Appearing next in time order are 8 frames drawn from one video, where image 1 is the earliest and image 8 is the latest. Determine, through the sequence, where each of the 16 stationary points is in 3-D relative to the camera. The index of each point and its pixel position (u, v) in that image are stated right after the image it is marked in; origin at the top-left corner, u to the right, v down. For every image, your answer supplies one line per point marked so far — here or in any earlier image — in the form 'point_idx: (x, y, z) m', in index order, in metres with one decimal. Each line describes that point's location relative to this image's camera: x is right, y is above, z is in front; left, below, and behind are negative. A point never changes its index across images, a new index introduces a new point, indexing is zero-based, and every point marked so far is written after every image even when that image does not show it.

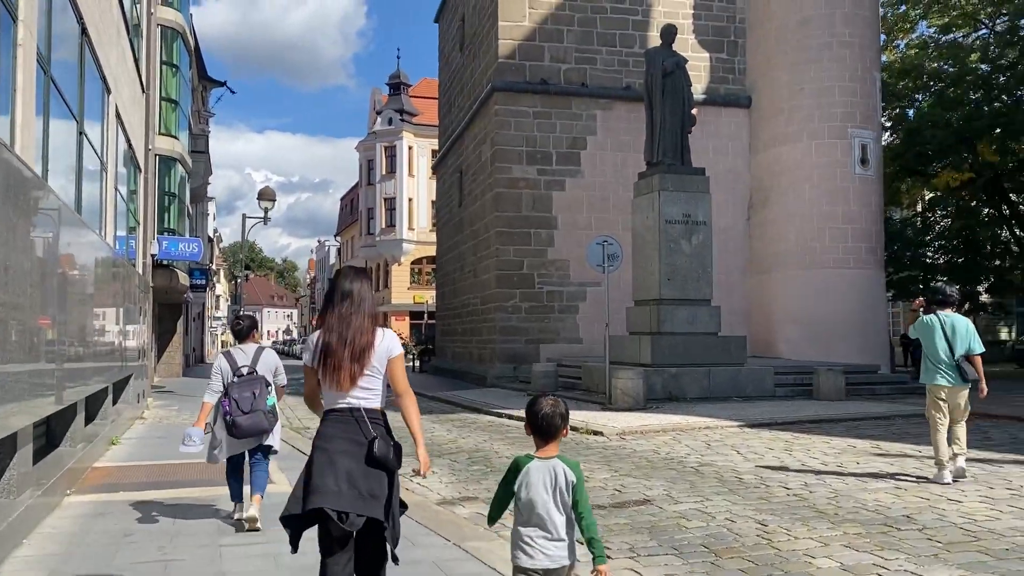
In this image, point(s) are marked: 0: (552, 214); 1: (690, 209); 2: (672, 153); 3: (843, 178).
0: (+0.9, +1.6, +20.0) m
1: (+2.9, +1.3, +15.0) m
2: (+2.7, +2.3, +15.3) m
3: (+7.1, +2.3, +19.4) m
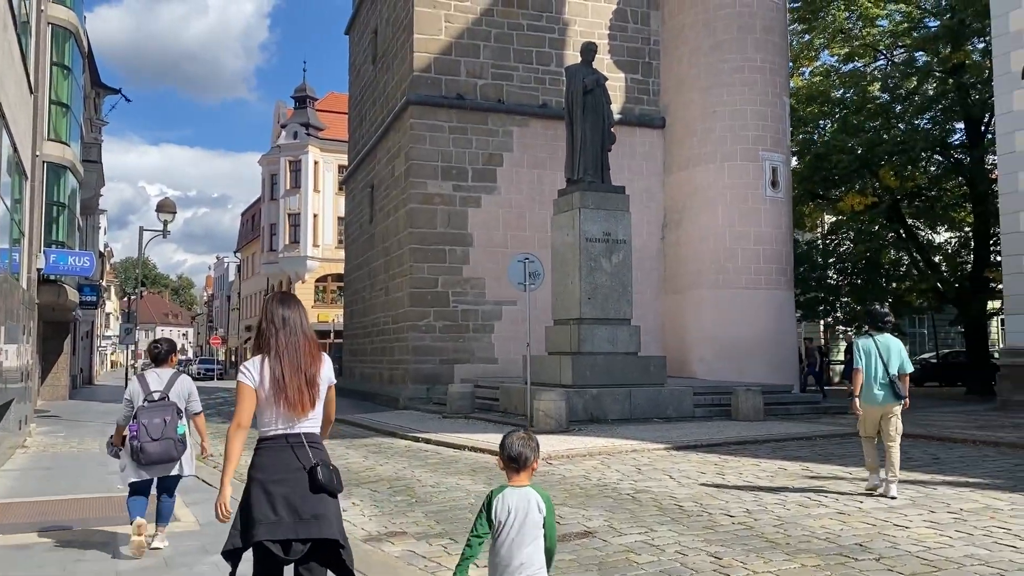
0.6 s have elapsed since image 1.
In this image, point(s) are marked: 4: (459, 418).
0: (-0.9, +1.2, +19.6) m
1: (+1.6, +1.0, +14.8) m
2: (+1.4, +1.9, +15.1) m
3: (+5.3, +1.9, +19.7) m
4: (-0.9, -2.2, +15.6) m
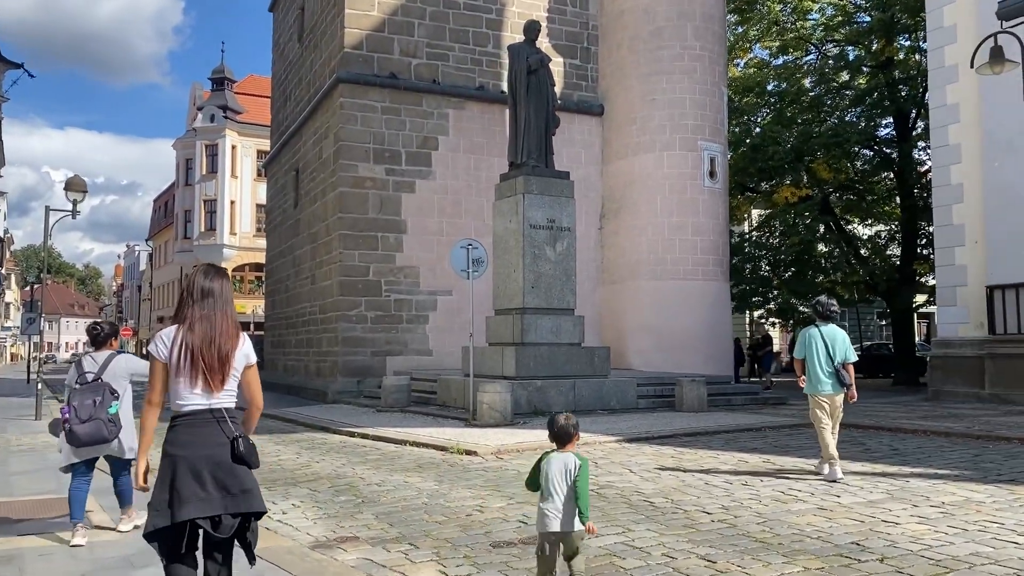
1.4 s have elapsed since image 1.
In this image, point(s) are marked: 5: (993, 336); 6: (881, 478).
0: (-2.3, +1.5, +18.8) m
1: (+0.6, +1.2, +14.3) m
2: (+0.4, +2.1, +14.5) m
3: (+3.9, +2.1, +19.4) m
4: (-1.9, -2.0, +14.9) m
5: (+8.8, -0.9, +16.6) m
6: (+3.2, -1.7, +7.9) m
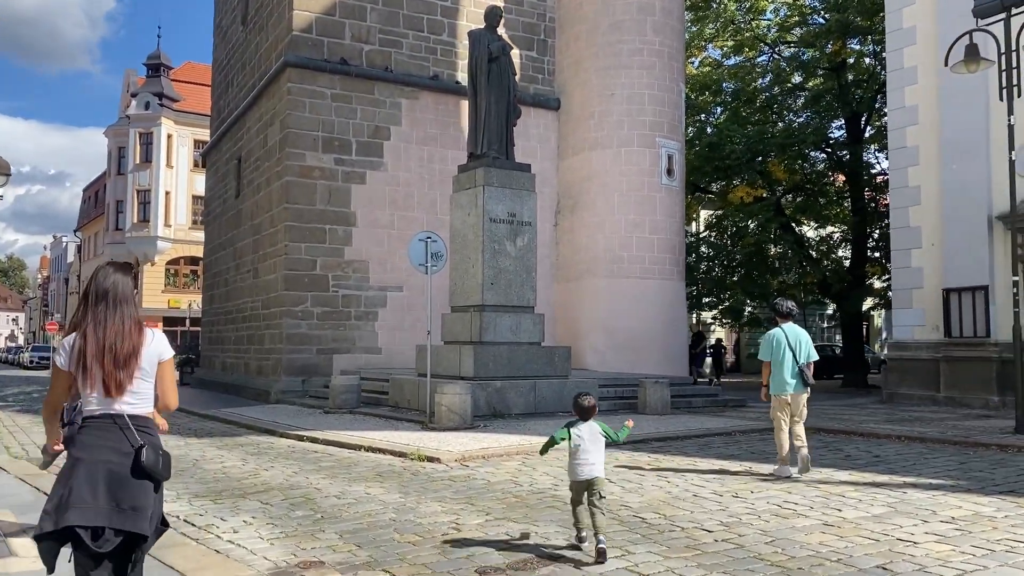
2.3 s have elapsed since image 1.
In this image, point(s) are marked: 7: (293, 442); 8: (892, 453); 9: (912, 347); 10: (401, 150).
0: (-3.2, +1.5, +18.0) m
1: (0.0, +1.2, +13.7) m
2: (-0.2, +2.2, +13.9) m
3: (+2.9, +2.1, +19.0) m
4: (-2.6, -1.9, +14.1) m
5: (+8.0, -0.9, +16.6) m
6: (+3.0, -1.7, +7.5) m
7: (-2.8, -2.0, +11.6) m
8: (+4.0, -1.7, +9.5) m
9: (+7.6, -1.1, +17.3) m
10: (-2.3, +2.9, +18.7) m
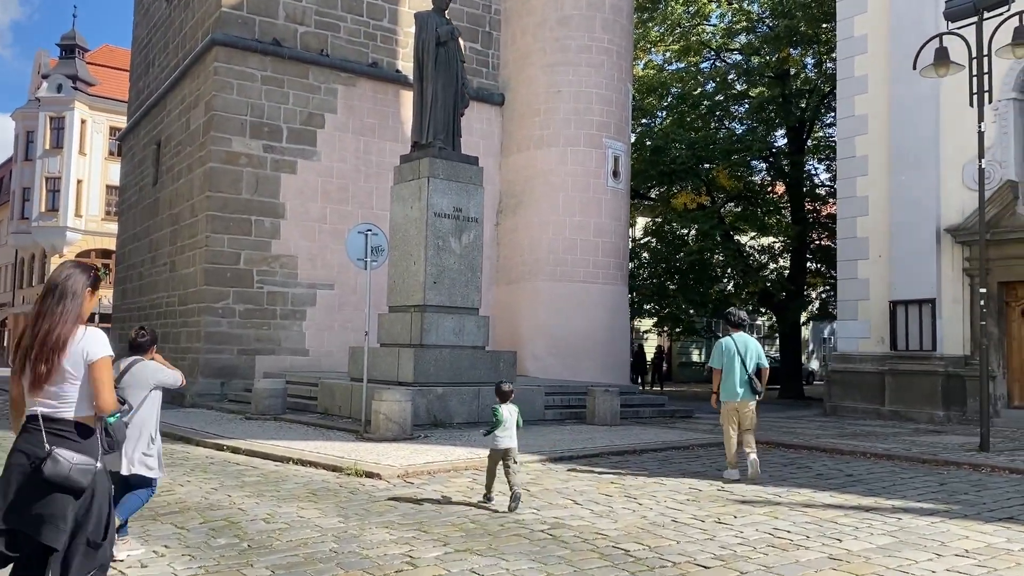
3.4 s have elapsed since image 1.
0: (-4.3, +1.6, +16.9) m
1: (-0.7, +1.2, +12.8) m
2: (-1.0, +2.2, +13.0) m
3: (+1.7, +2.0, +18.4) m
4: (-3.5, -1.9, +13.0) m
5: (+6.9, -1.1, +16.3) m
6: (+2.6, -1.7, +6.9) m
7: (-3.5, -1.9, +10.5) m
8: (+3.5, -1.8, +8.9) m
9: (+6.4, -1.3, +17.0) m
10: (-3.4, +2.9, +17.7) m
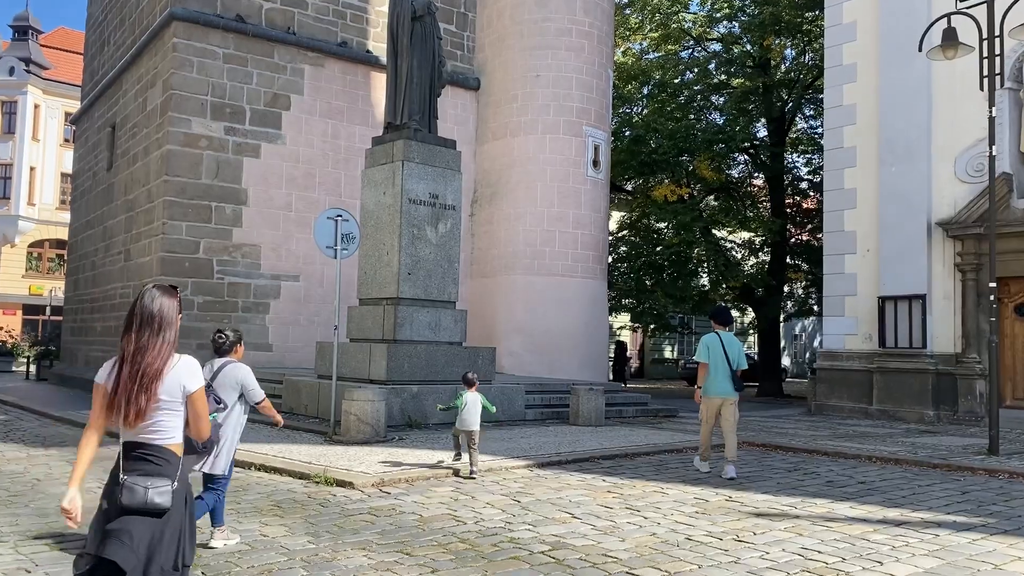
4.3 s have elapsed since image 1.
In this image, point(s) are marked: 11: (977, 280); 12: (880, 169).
0: (-4.7, +1.8, +15.9) m
1: (-1.0, +1.3, +12.0) m
2: (-1.2, +2.3, +12.2) m
3: (+1.2, +2.1, +17.7) m
4: (-3.8, -1.7, +12.1) m
5: (+6.5, -1.1, +15.8) m
6: (+2.6, -1.6, +6.2) m
7: (-3.6, -1.8, +9.6) m
8: (+3.3, -1.7, +8.3) m
9: (+6.0, -1.3, +16.5) m
10: (-3.9, +3.0, +16.7) m
11: (+7.7, +0.1, +15.0) m
12: (+6.6, +2.1, +16.2) m
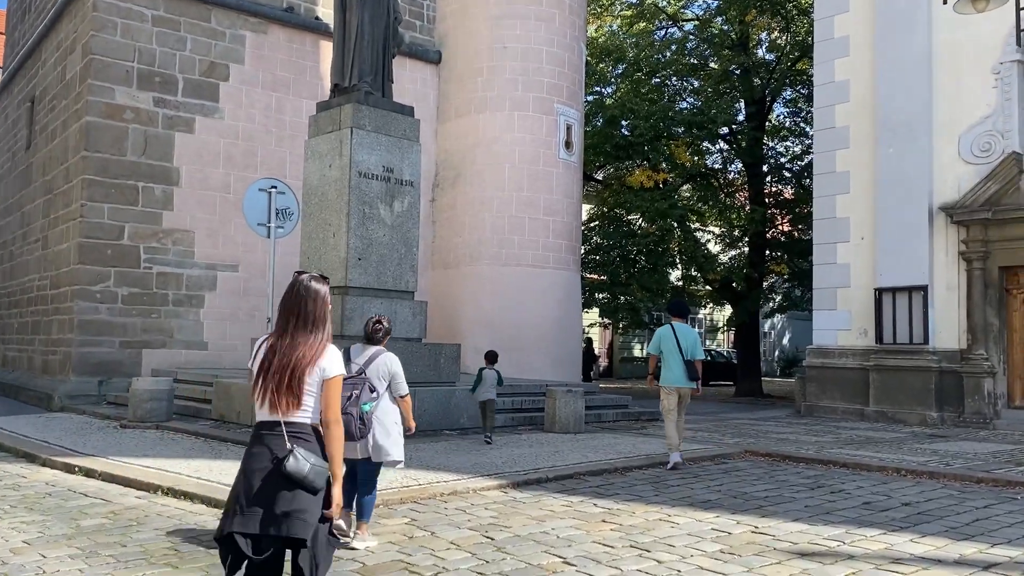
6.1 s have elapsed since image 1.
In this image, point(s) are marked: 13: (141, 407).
0: (-5.3, +1.9, +14.2) m
1: (-1.4, +1.5, +10.4) m
2: (-1.6, +2.4, +10.6) m
3: (+0.6, +2.3, +16.2) m
4: (-4.1, -1.6, +10.4) m
5: (+5.9, -0.9, +14.5) m
6: (+2.4, -1.5, +4.8) m
7: (-3.9, -1.6, +7.9) m
8: (+3.1, -1.6, +6.9) m
9: (+5.4, -1.1, +15.2) m
10: (-4.5, +3.2, +15.0) m
11: (+7.1, +0.3, +13.8) m
12: (+6.0, +2.3, +14.9) m
13: (-4.3, -1.4, +10.7) m
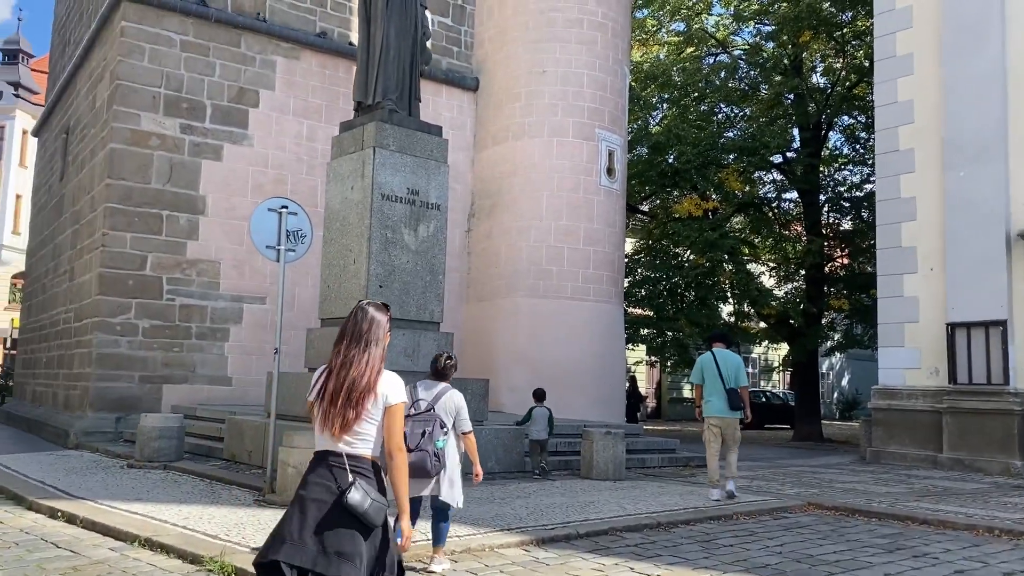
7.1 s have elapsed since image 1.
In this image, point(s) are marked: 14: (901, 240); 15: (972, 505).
0: (-4.7, +1.4, +13.6) m
1: (-1.0, +1.1, +9.7) m
2: (-1.3, +2.1, +9.9) m
3: (+1.3, +1.7, +15.3) m
4: (-3.8, -1.9, +9.7) m
5: (+6.5, -1.4, +13.3) m
6: (+2.5, -1.6, +3.7) m
7: (-3.7, -1.8, +7.1) m
8: (+3.2, -1.8, +5.8) m
9: (+6.0, -1.6, +14.0) m
10: (-3.8, +2.7, +14.5) m
11: (+7.7, -0.2, +12.5) m
12: (+6.6, +1.7, +13.8) m
13: (-4.0, -1.7, +10.0) m
14: (+6.2, +0.8, +14.4) m
15: (+4.5, -2.1, +8.9) m
